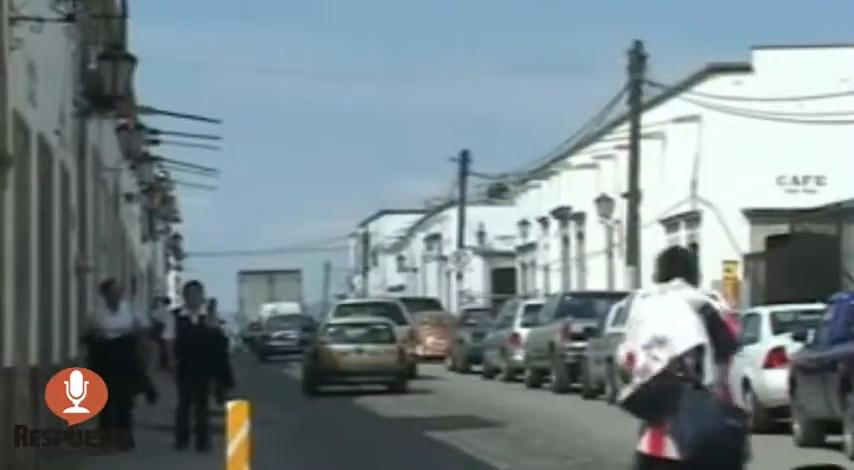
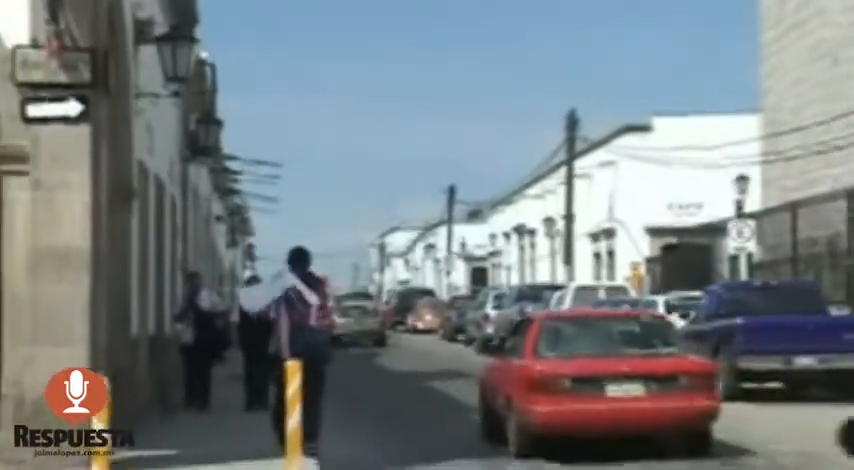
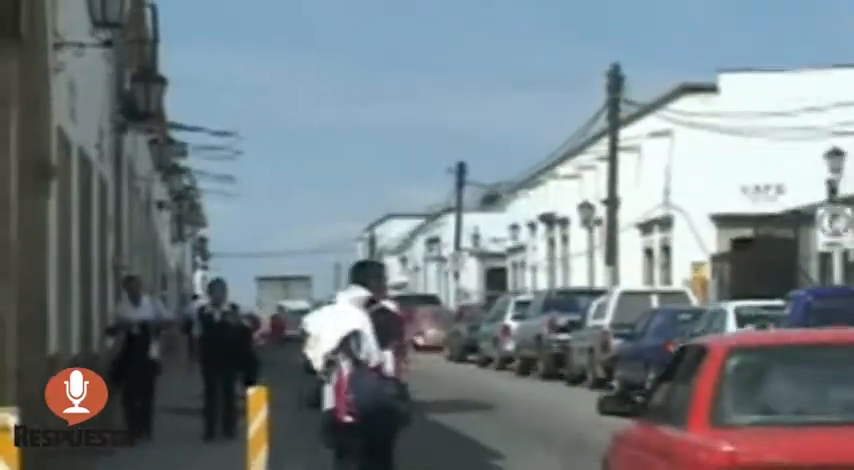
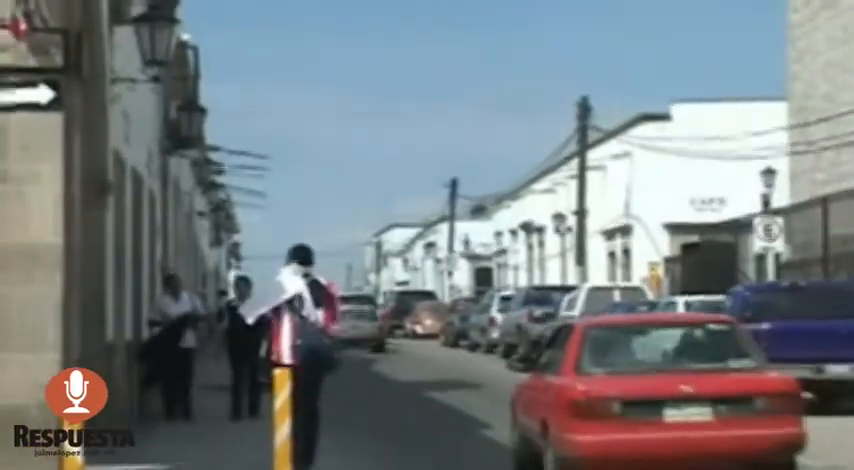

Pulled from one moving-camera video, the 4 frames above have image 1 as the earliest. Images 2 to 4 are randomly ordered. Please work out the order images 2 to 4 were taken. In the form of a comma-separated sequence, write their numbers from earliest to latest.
3, 4, 2
